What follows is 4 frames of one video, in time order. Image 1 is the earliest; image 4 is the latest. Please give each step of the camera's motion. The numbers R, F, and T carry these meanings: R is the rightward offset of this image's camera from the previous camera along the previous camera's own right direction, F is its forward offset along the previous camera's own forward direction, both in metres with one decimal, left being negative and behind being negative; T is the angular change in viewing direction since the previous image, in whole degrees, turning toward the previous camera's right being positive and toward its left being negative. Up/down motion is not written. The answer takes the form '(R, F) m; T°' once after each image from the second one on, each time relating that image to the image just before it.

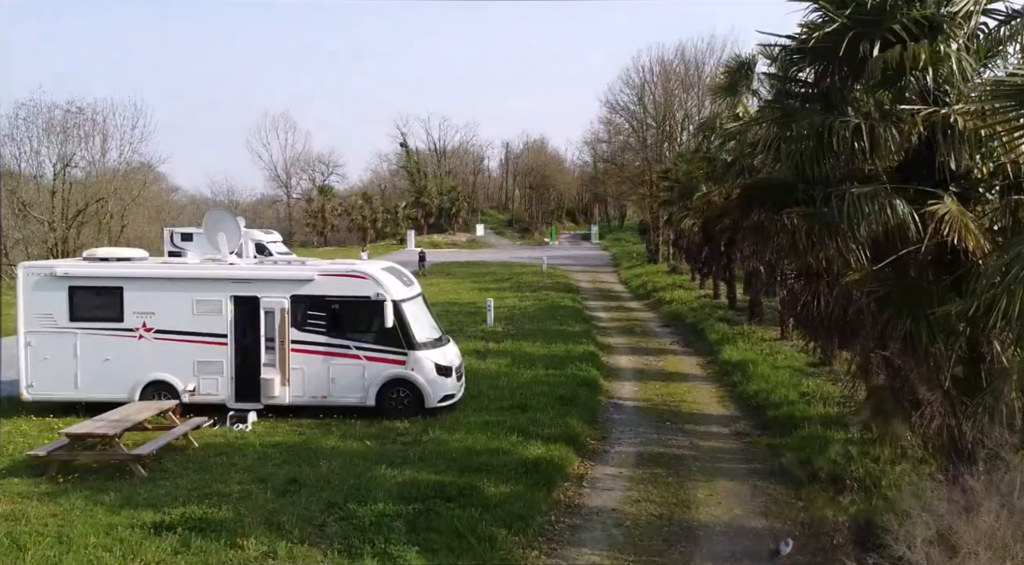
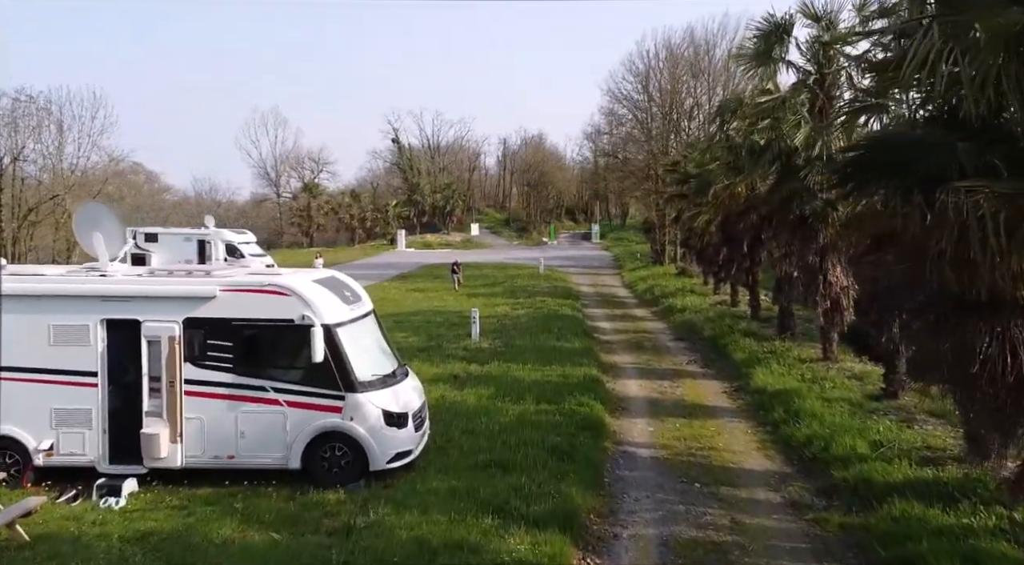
(+0.3, +3.2) m; 0°
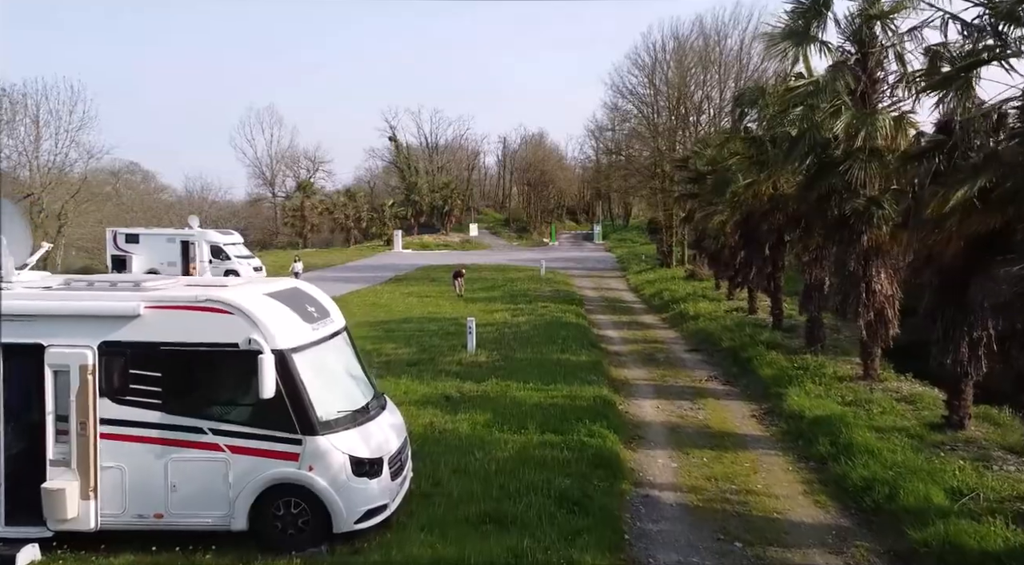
(0.0, +1.8) m; 0°
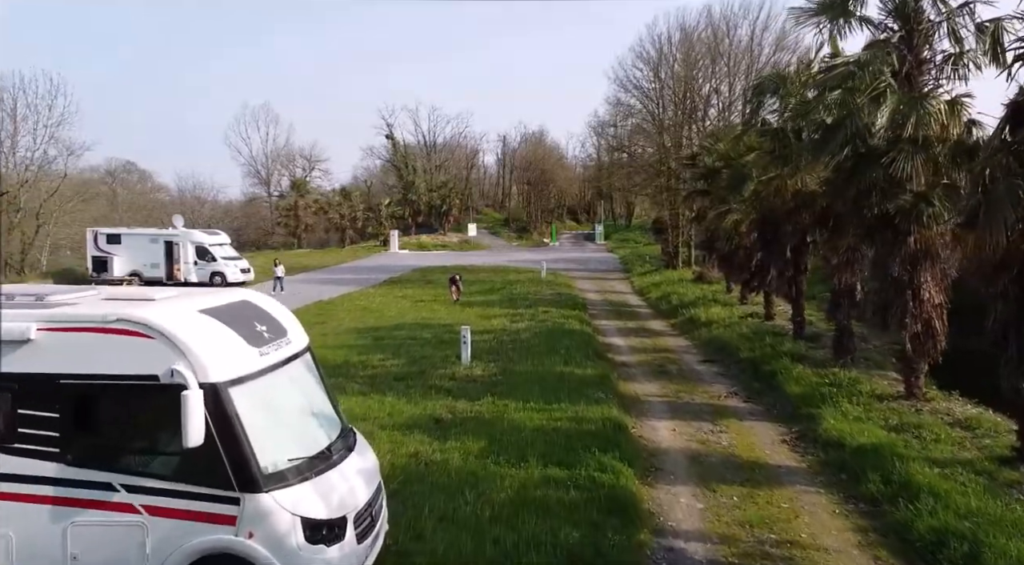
(0.0, +1.5) m; 0°
